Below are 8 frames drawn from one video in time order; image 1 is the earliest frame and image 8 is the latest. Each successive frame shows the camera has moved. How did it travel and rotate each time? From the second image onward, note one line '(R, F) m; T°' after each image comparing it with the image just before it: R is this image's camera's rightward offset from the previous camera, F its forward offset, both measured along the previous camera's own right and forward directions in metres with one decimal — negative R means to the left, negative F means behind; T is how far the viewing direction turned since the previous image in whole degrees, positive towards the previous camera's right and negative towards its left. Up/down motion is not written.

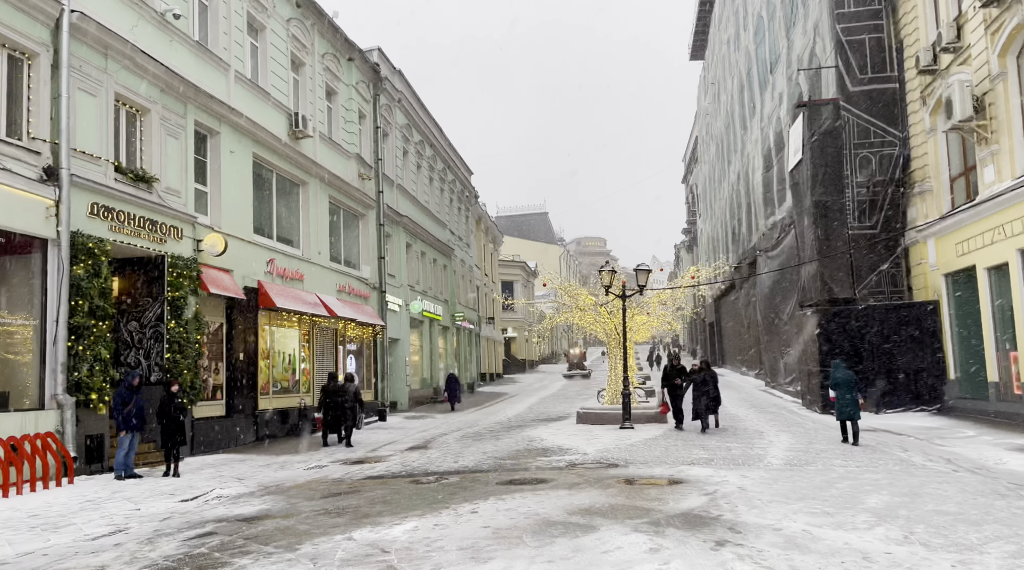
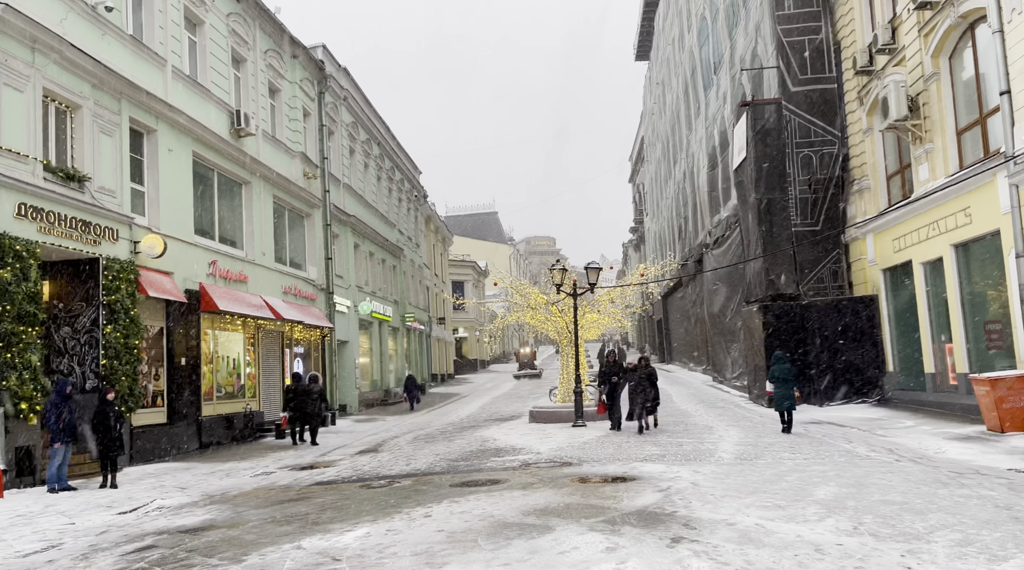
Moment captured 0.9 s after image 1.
(0.0, +0.1) m; +3°
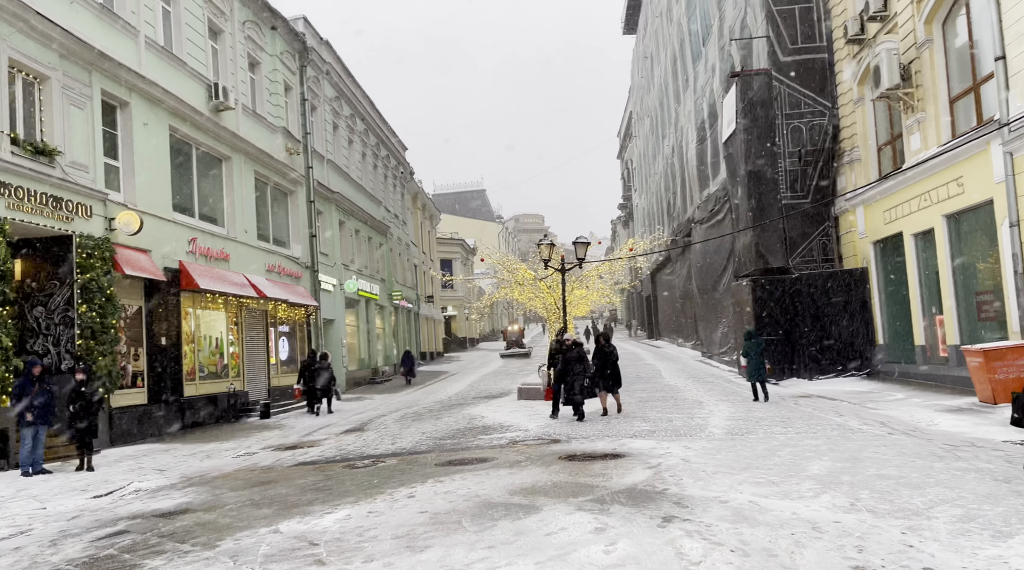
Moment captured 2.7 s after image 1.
(0.0, +0.3) m; +1°
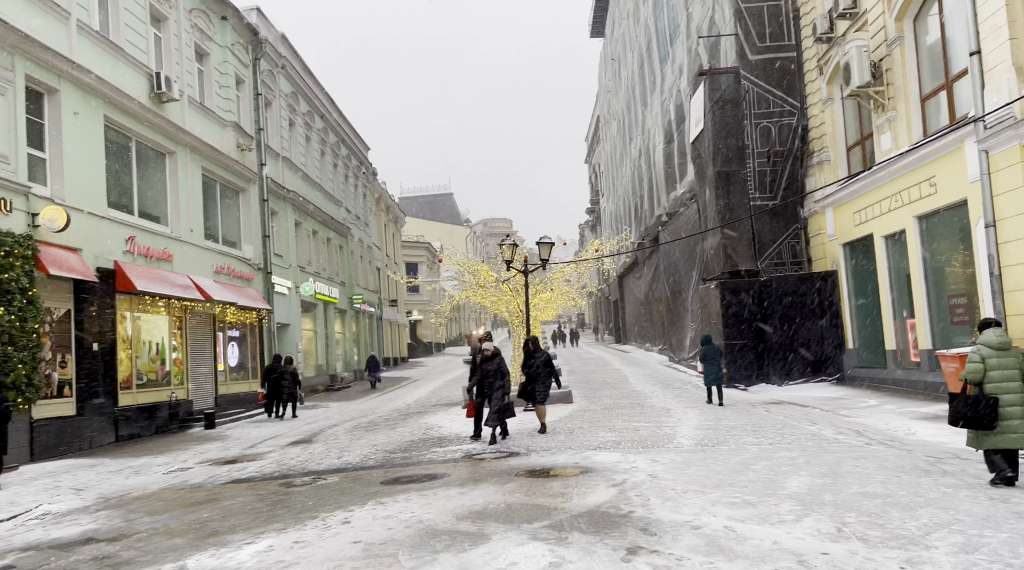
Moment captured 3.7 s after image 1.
(+0.1, +0.8) m; +2°
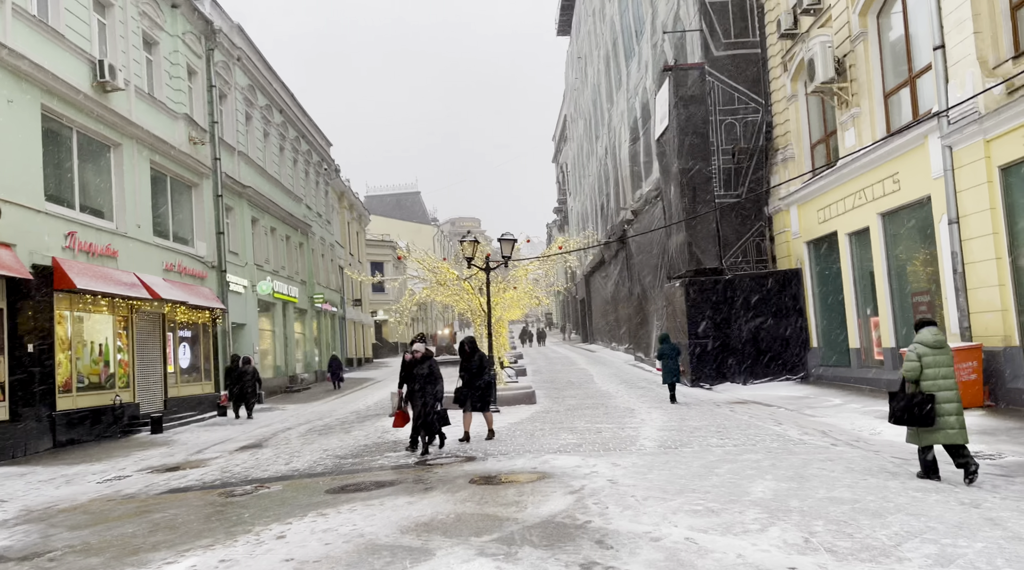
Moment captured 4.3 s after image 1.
(+0.1, +0.4) m; +2°
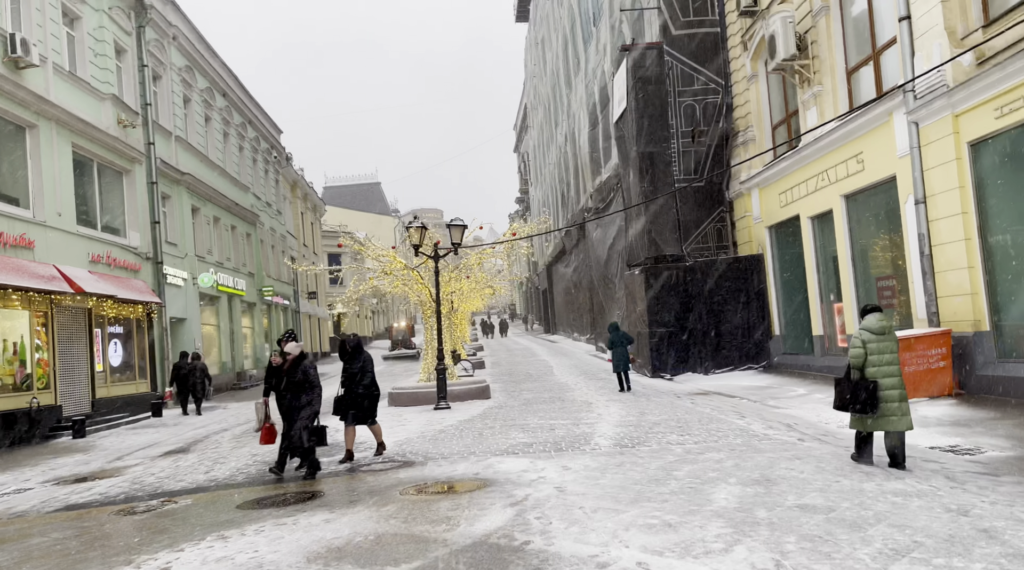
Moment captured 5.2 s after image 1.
(+0.2, +0.9) m; +2°
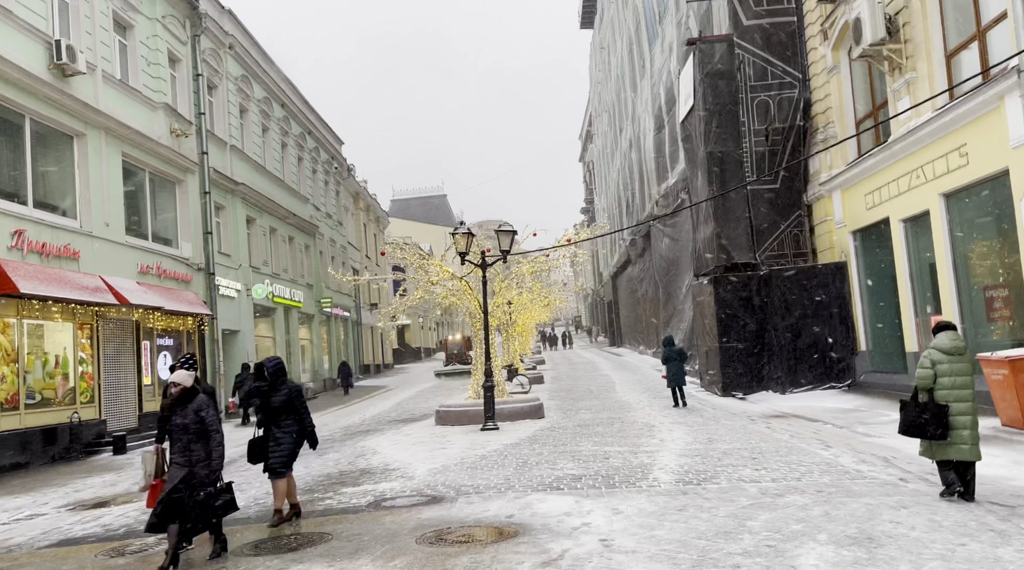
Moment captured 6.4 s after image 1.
(+0.2, +1.3) m; -4°
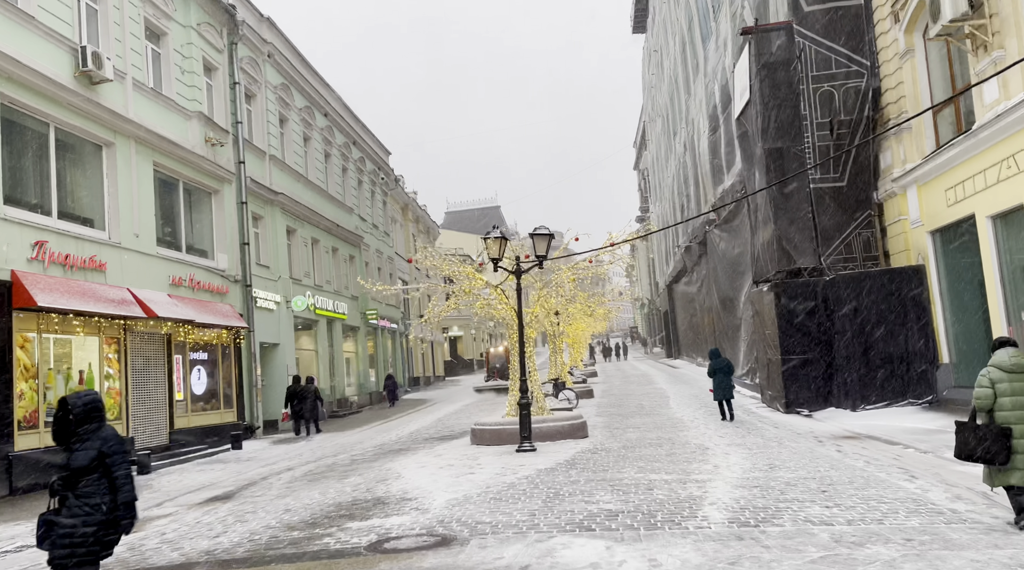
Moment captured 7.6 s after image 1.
(+0.3, +1.2) m; -4°
